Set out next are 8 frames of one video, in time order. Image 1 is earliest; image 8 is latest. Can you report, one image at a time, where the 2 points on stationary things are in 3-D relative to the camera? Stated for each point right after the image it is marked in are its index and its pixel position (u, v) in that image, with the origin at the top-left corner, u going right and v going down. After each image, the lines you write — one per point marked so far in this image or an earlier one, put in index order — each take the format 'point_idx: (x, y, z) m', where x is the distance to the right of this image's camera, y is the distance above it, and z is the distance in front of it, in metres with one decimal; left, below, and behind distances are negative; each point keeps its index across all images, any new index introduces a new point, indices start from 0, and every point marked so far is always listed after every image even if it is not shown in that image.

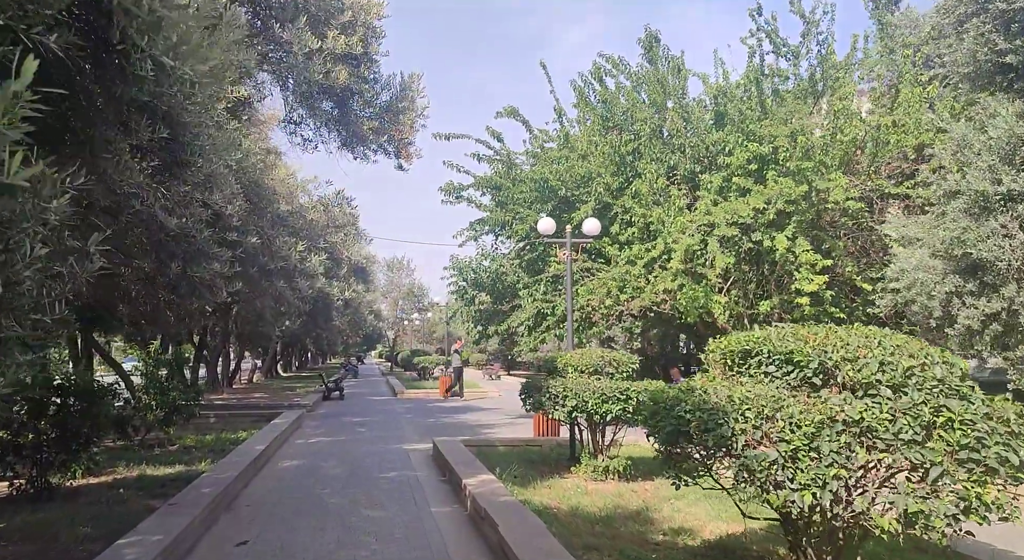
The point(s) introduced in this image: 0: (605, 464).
0: (+1.2, -2.3, +10.5) m
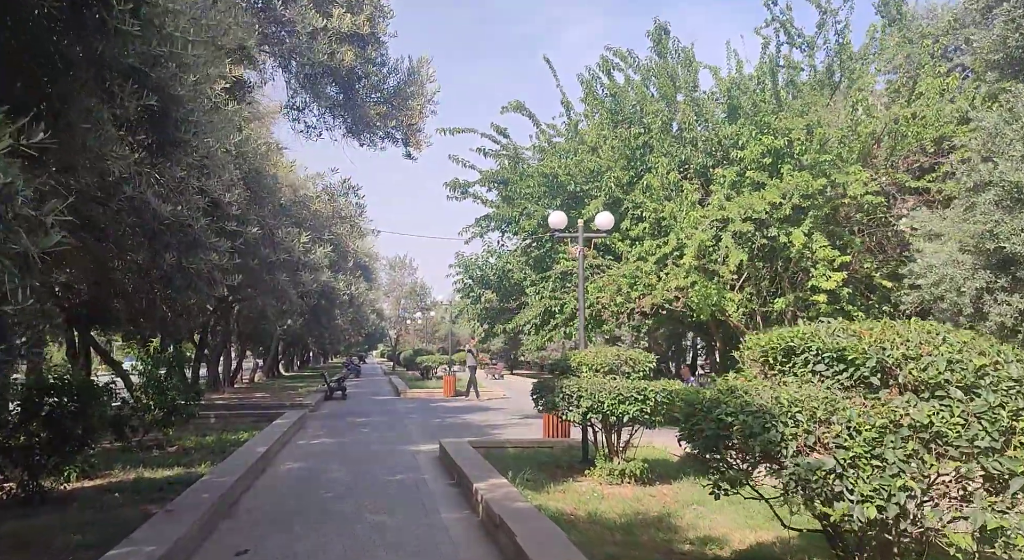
0: (+1.3, -2.3, +10.1) m
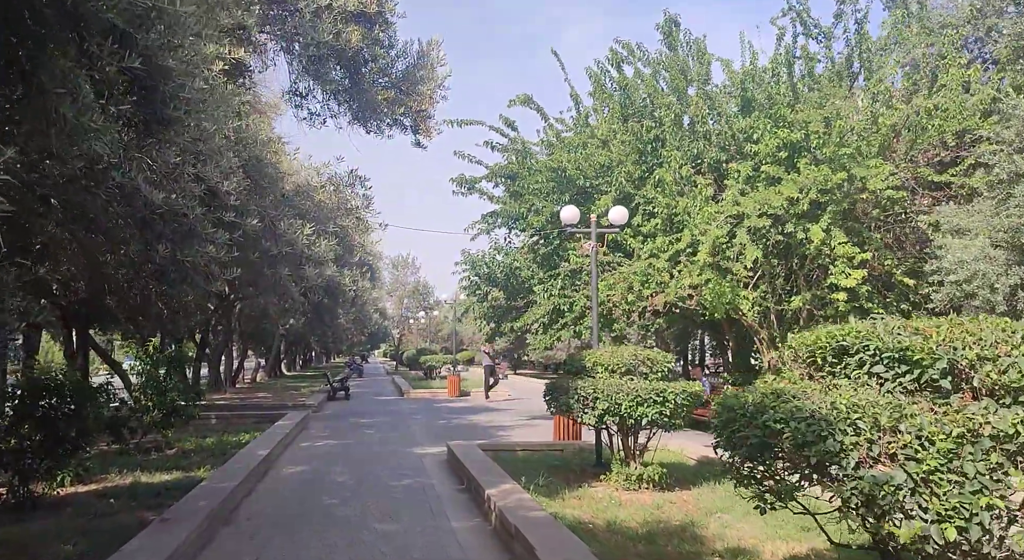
0: (+1.5, -2.2, +9.6) m
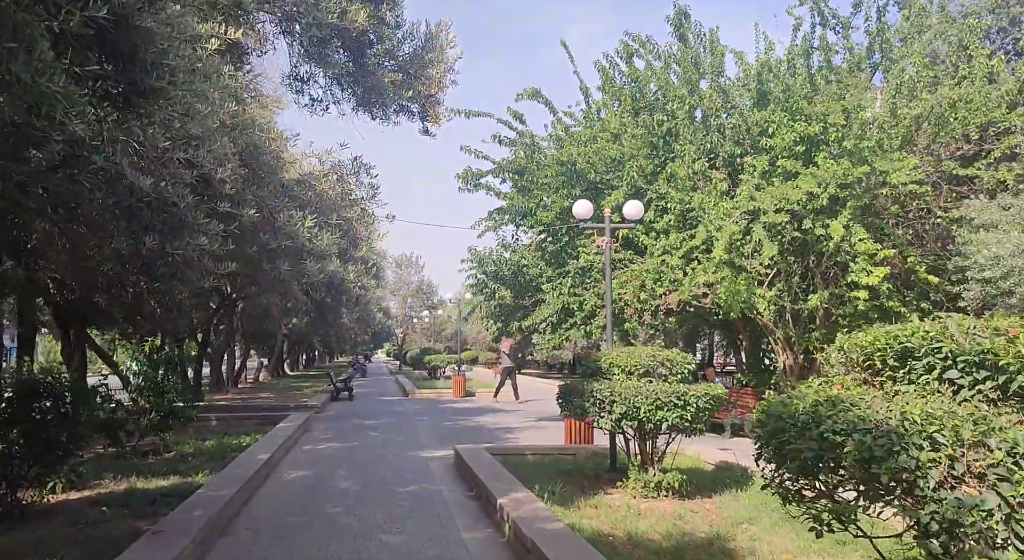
0: (+1.6, -2.2, +9.2) m
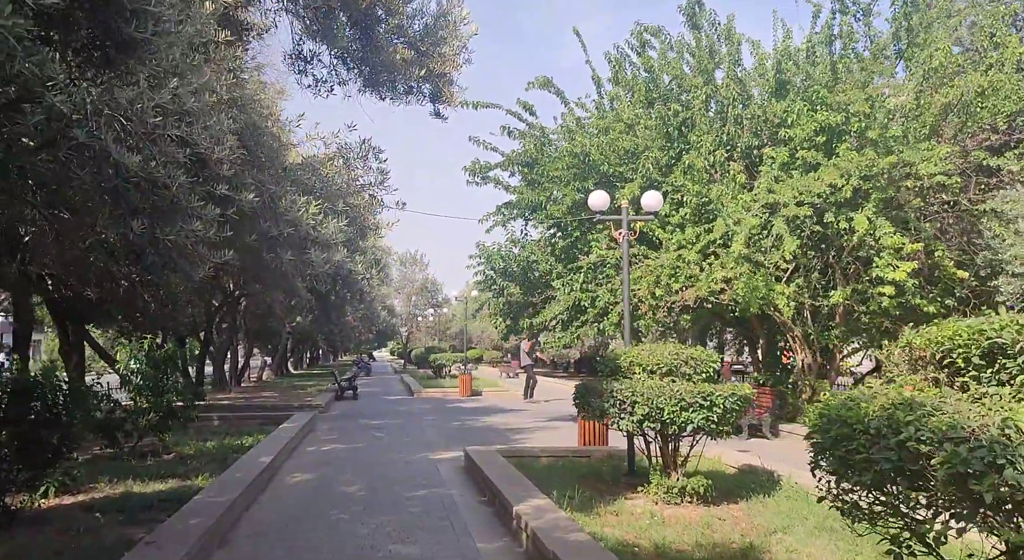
0: (+1.8, -2.1, +8.7) m
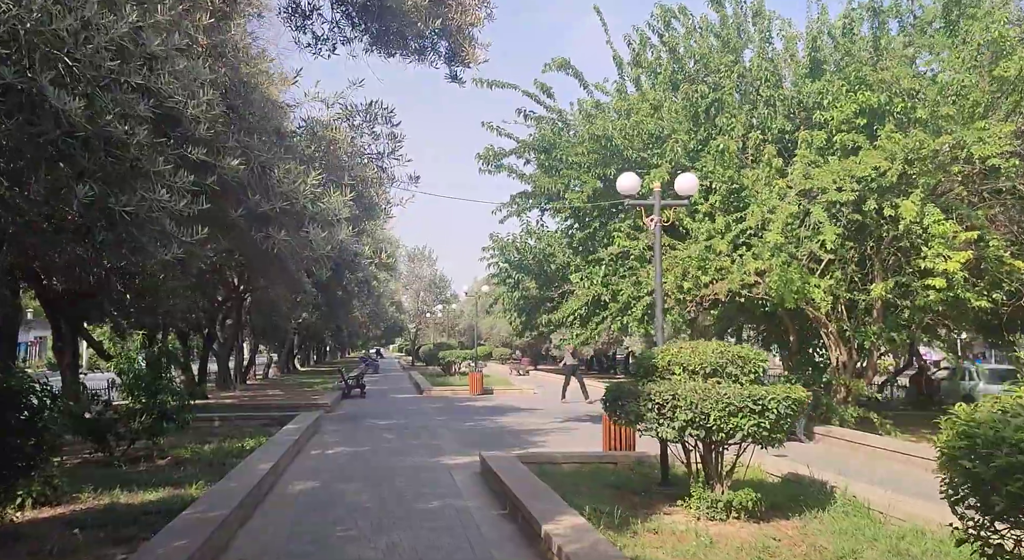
0: (+2.0, -2.0, +7.7) m
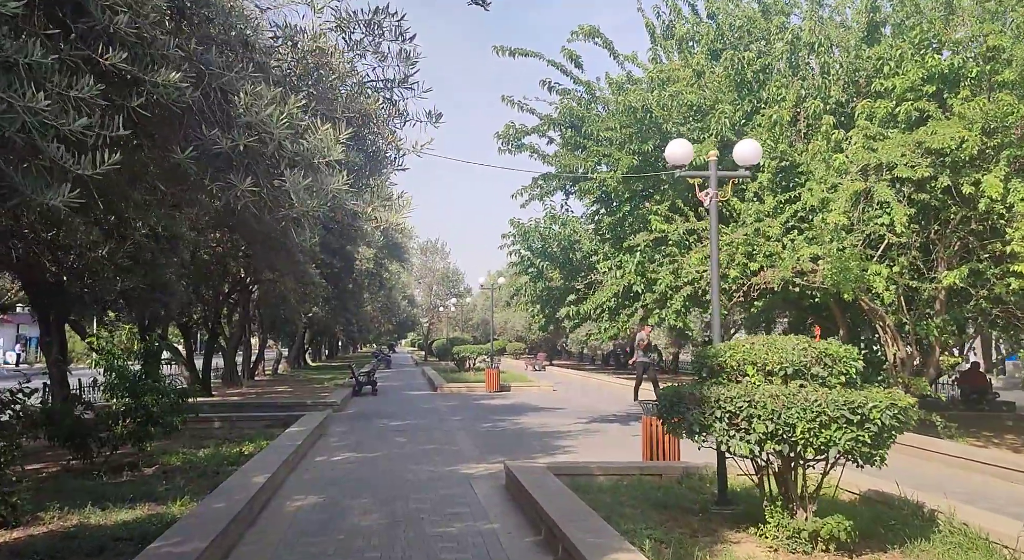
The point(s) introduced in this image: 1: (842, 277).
0: (+2.3, -1.9, +6.4) m
1: (+4.6, +0.1, +11.4) m
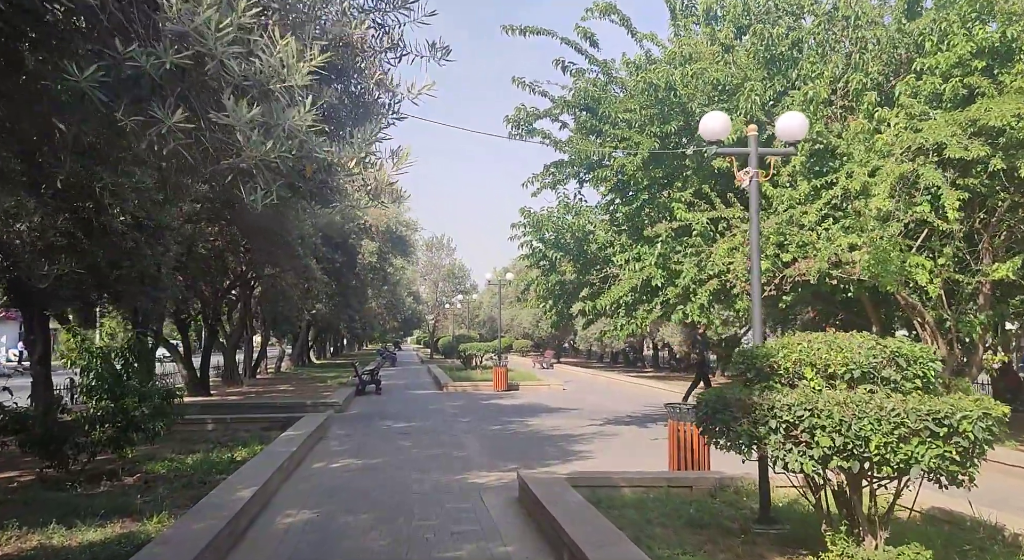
0: (+2.4, -1.8, +5.4) m
1: (+4.7, +0.2, +10.4) m
